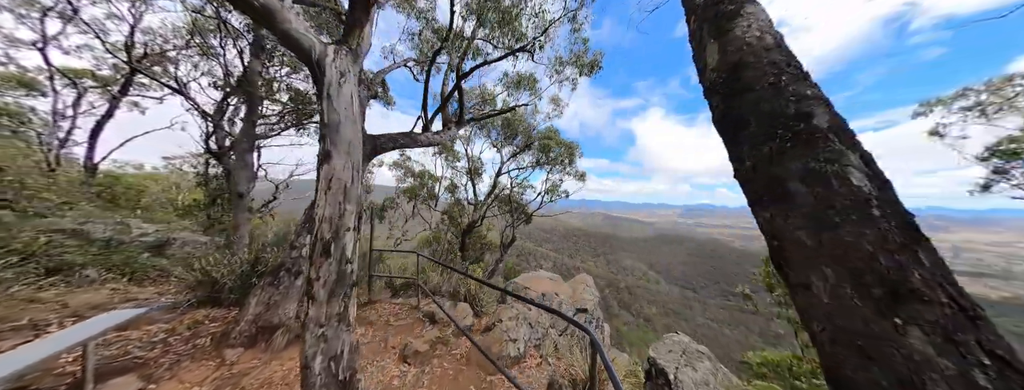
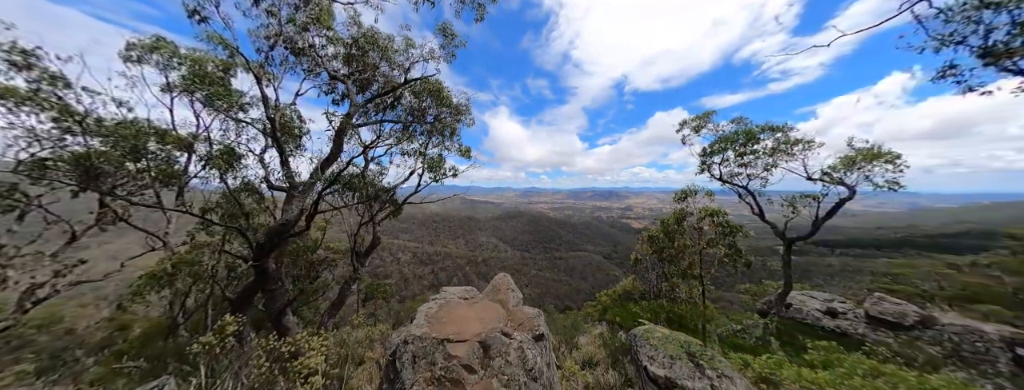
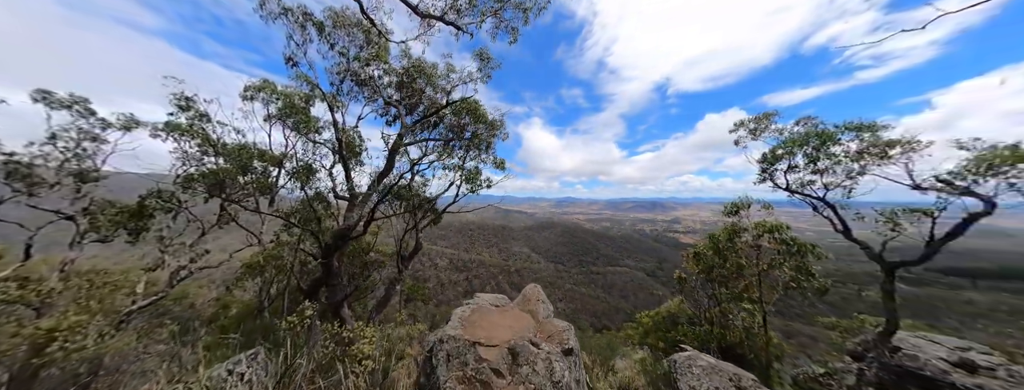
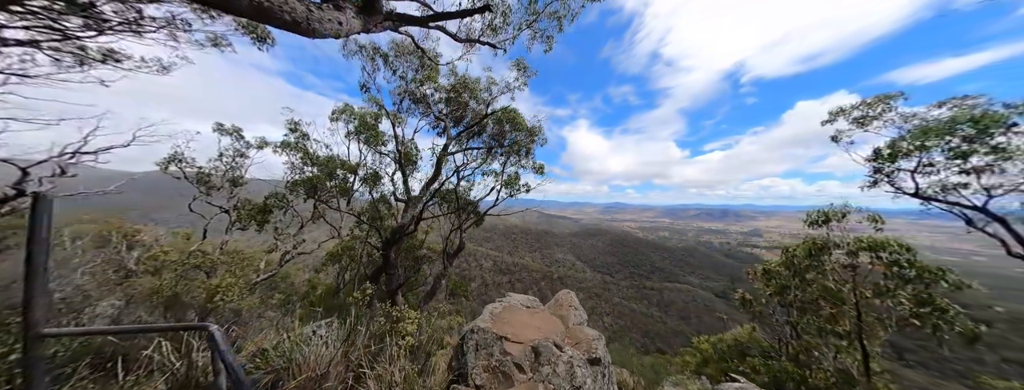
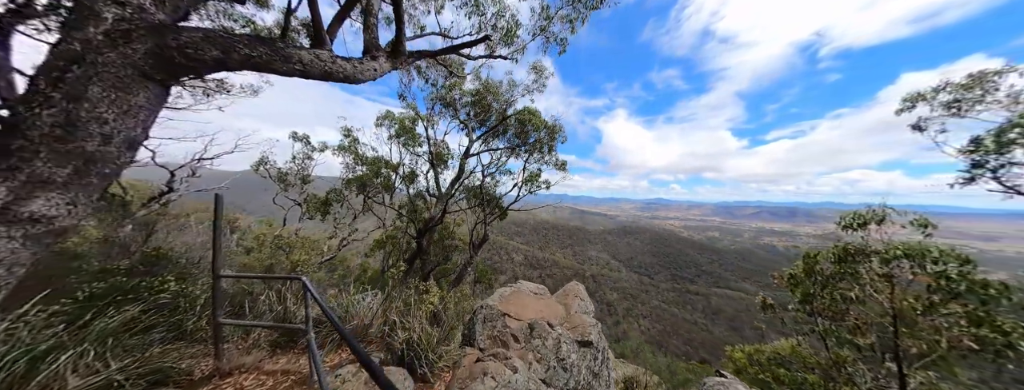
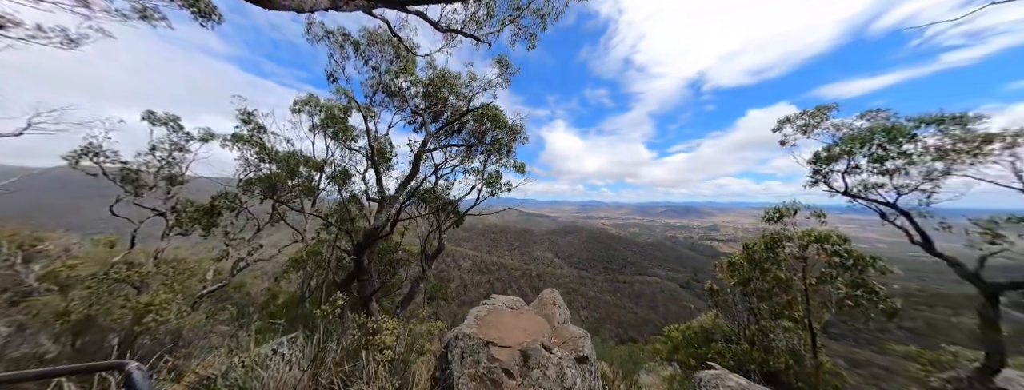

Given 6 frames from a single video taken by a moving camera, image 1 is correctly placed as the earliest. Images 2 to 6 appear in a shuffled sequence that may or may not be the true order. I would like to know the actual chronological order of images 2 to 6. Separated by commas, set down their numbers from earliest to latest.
5, 4, 6, 3, 2
